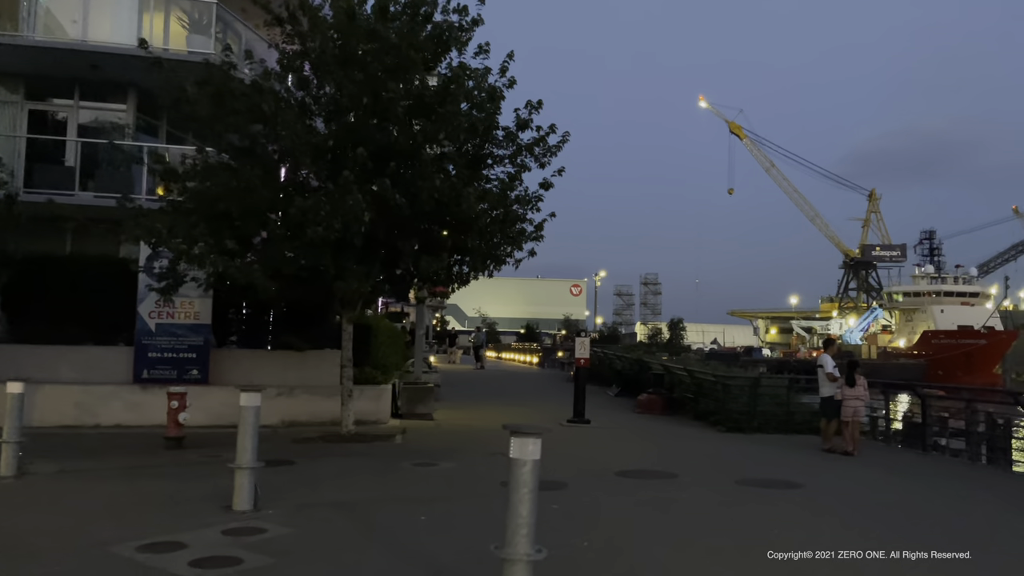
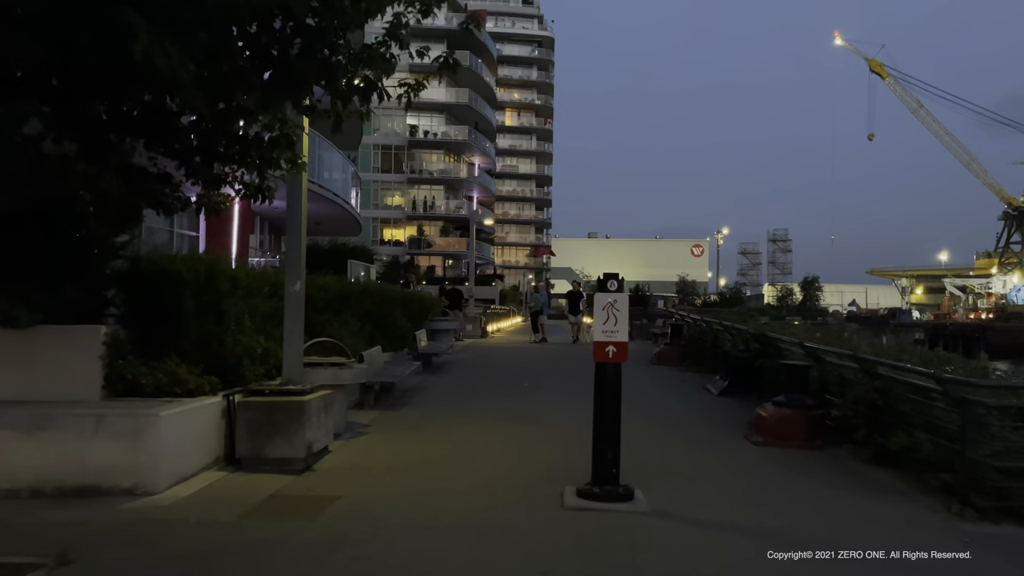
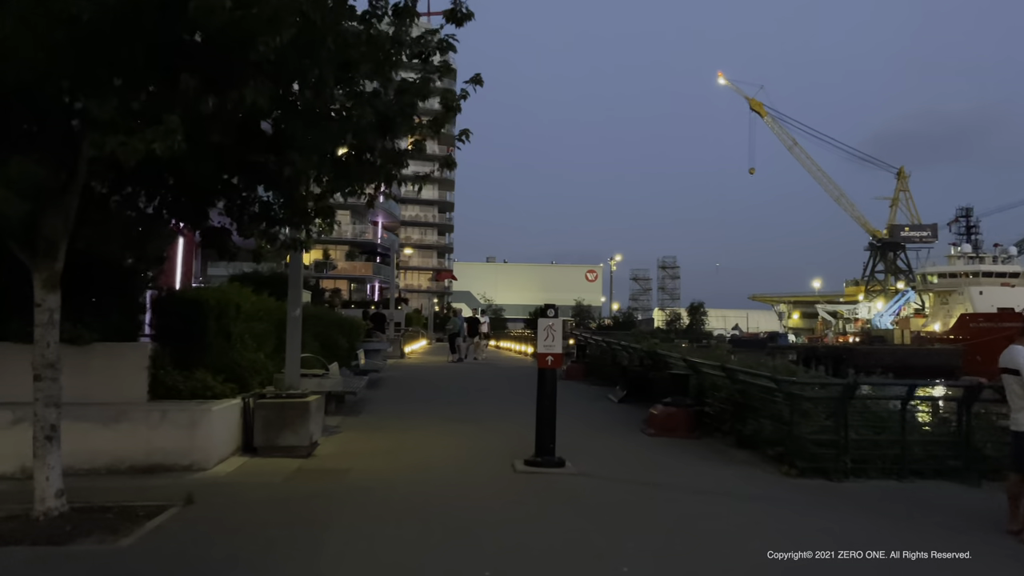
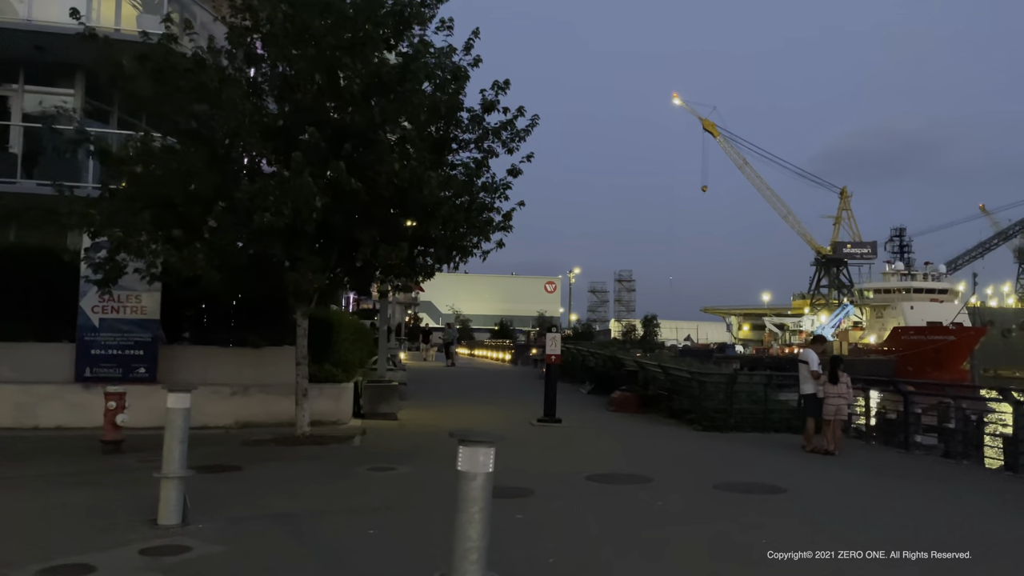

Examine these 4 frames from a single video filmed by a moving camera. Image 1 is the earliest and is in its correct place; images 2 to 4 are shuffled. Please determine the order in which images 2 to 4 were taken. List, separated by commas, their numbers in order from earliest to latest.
4, 3, 2
